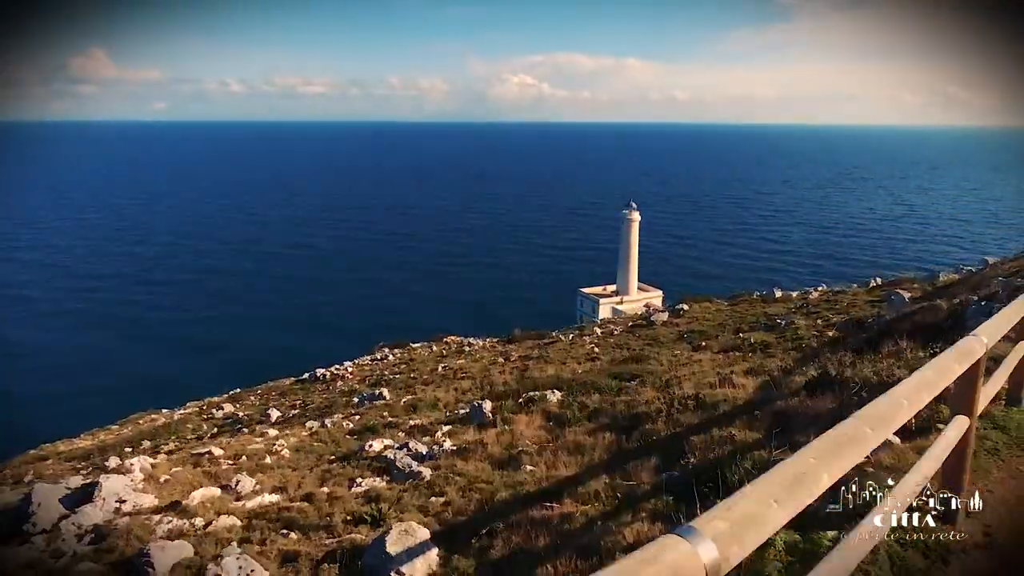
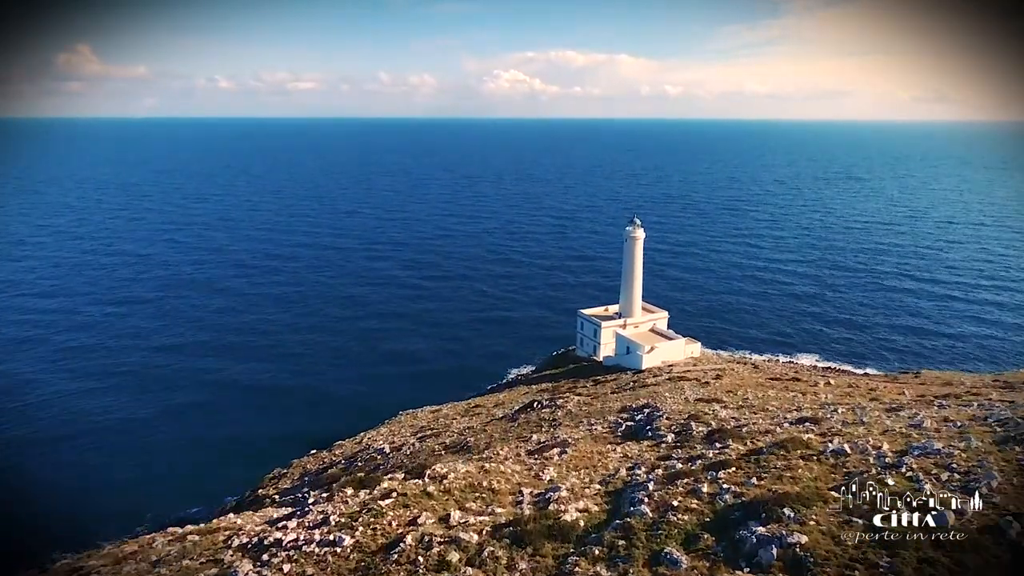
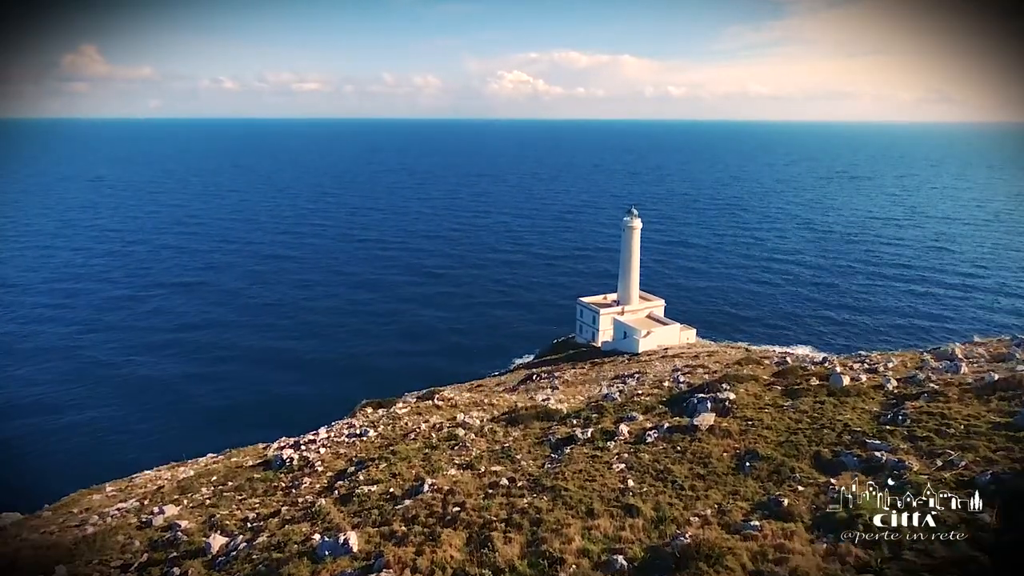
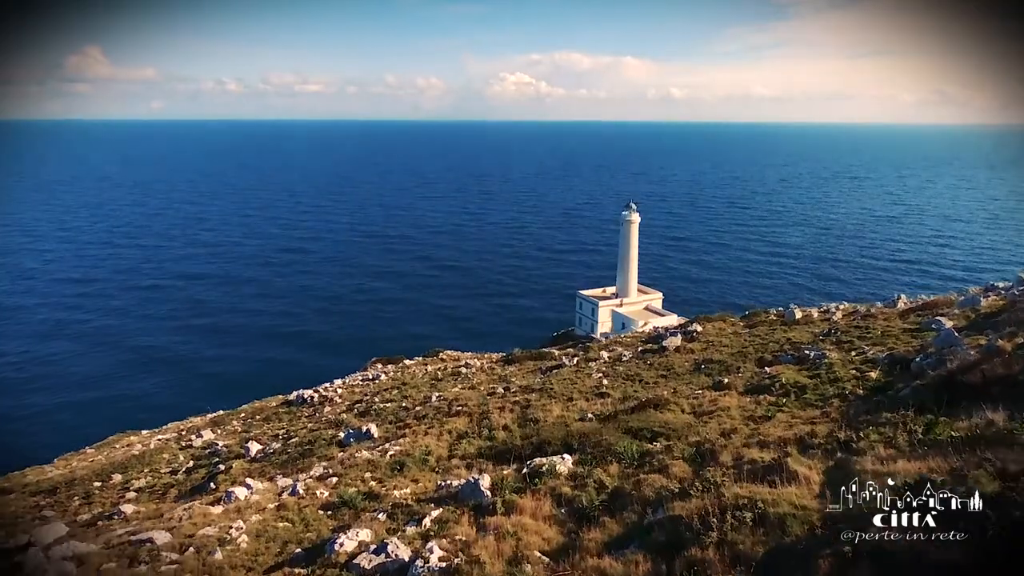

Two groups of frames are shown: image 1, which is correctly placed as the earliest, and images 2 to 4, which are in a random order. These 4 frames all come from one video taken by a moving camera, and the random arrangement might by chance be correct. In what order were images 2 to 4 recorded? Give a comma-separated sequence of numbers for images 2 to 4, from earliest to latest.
4, 3, 2
